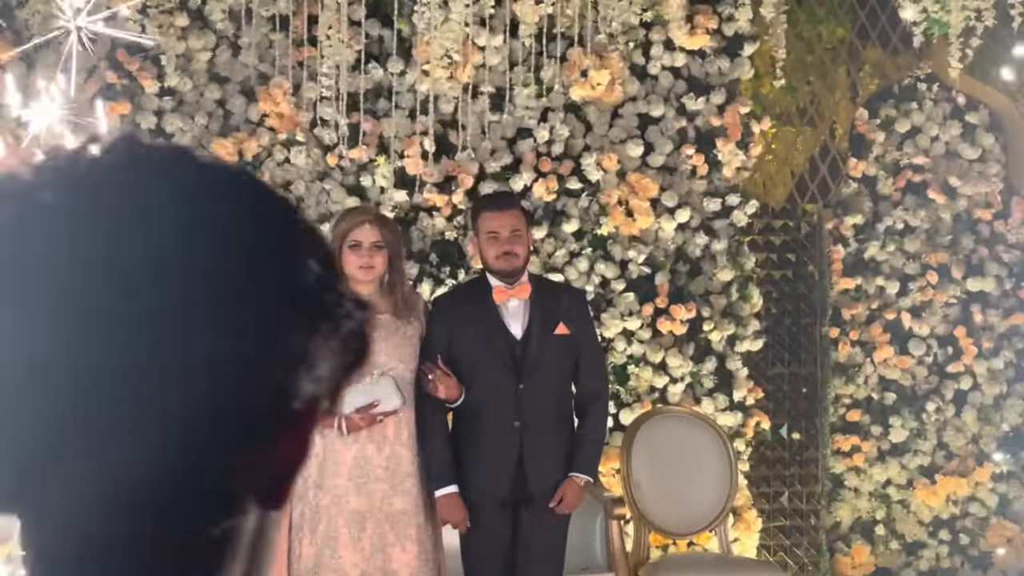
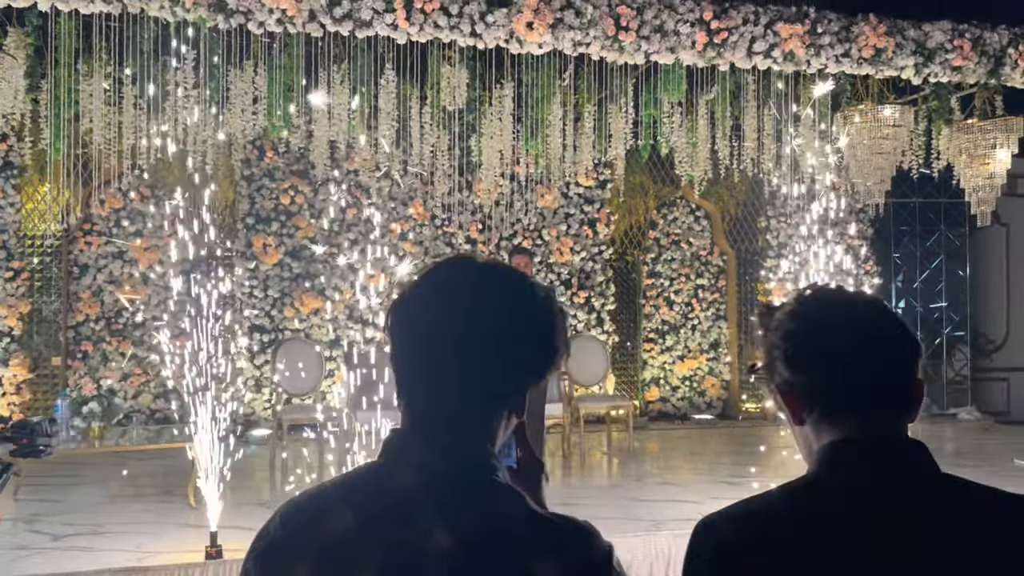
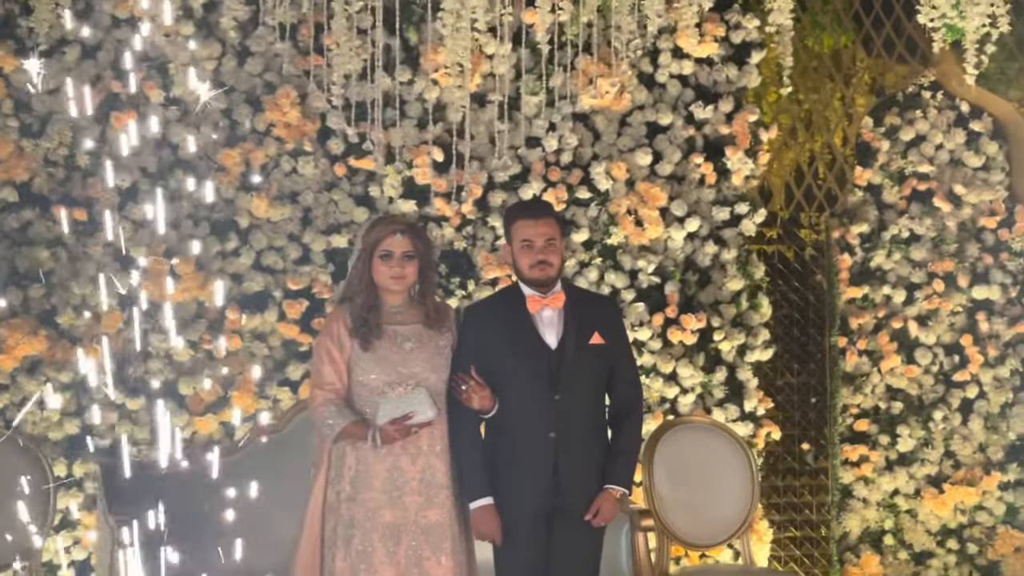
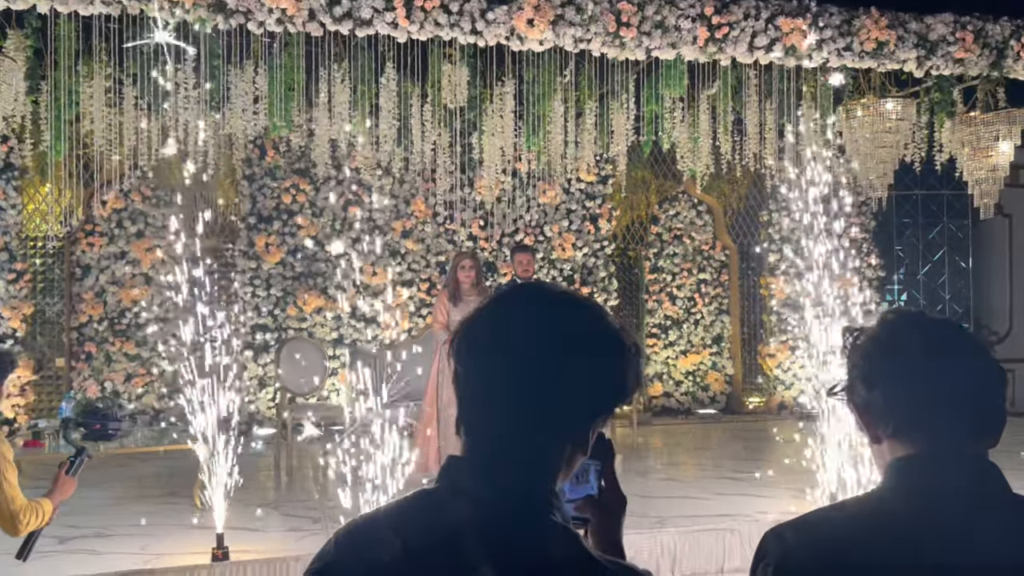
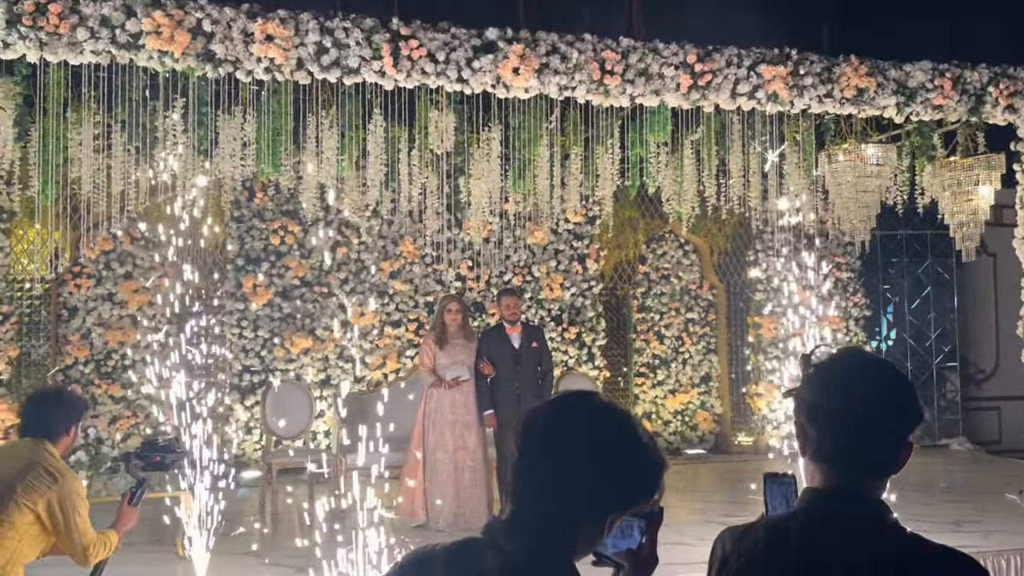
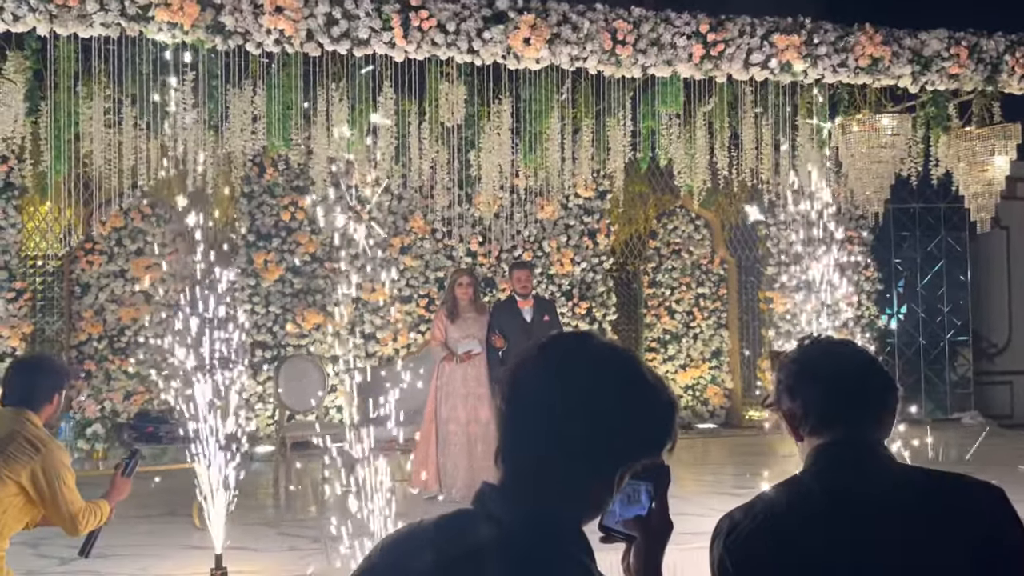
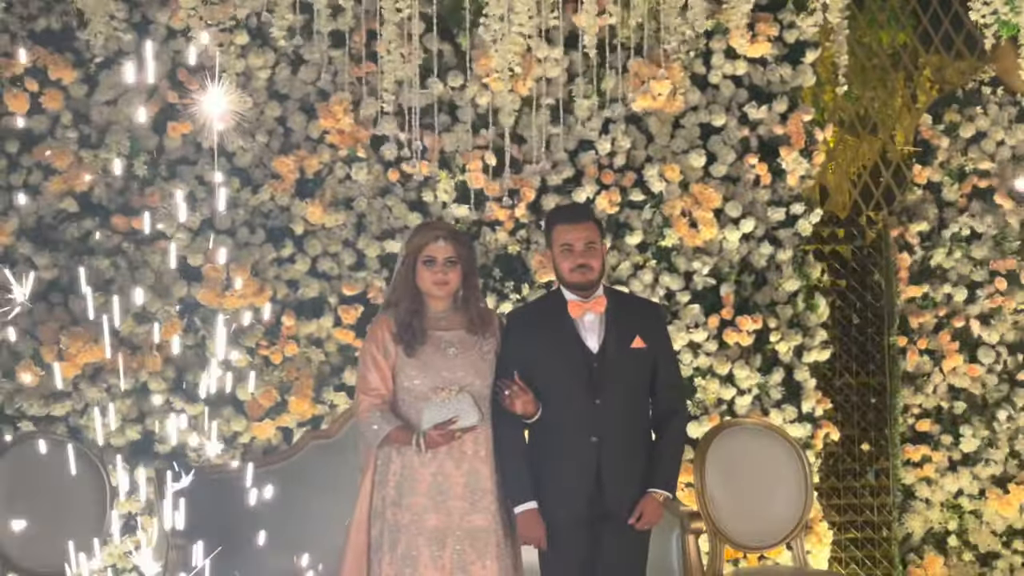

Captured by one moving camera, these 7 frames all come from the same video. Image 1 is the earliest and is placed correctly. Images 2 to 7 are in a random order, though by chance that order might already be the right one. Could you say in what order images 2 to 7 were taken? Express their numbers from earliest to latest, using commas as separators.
7, 3, 5, 6, 4, 2
